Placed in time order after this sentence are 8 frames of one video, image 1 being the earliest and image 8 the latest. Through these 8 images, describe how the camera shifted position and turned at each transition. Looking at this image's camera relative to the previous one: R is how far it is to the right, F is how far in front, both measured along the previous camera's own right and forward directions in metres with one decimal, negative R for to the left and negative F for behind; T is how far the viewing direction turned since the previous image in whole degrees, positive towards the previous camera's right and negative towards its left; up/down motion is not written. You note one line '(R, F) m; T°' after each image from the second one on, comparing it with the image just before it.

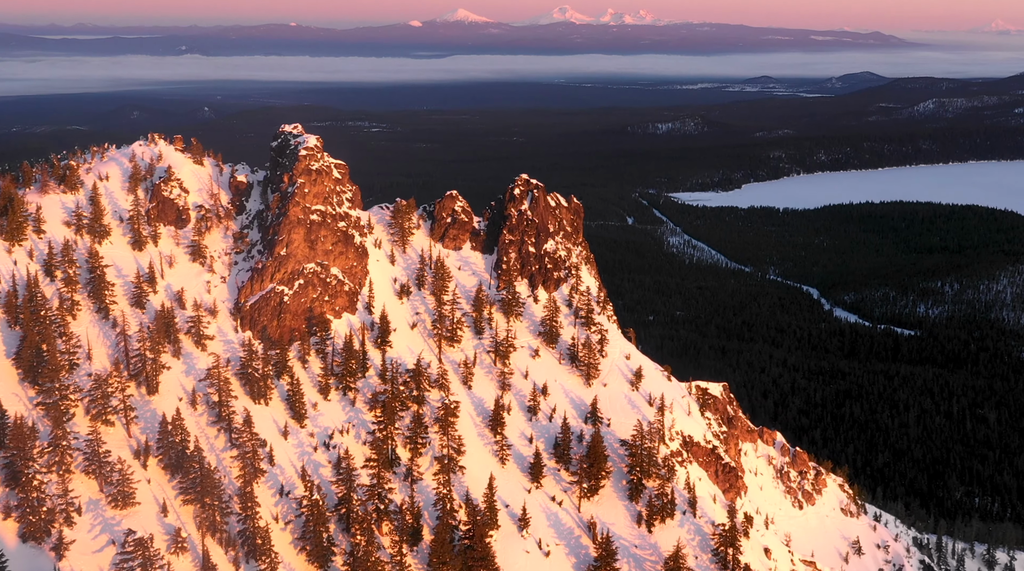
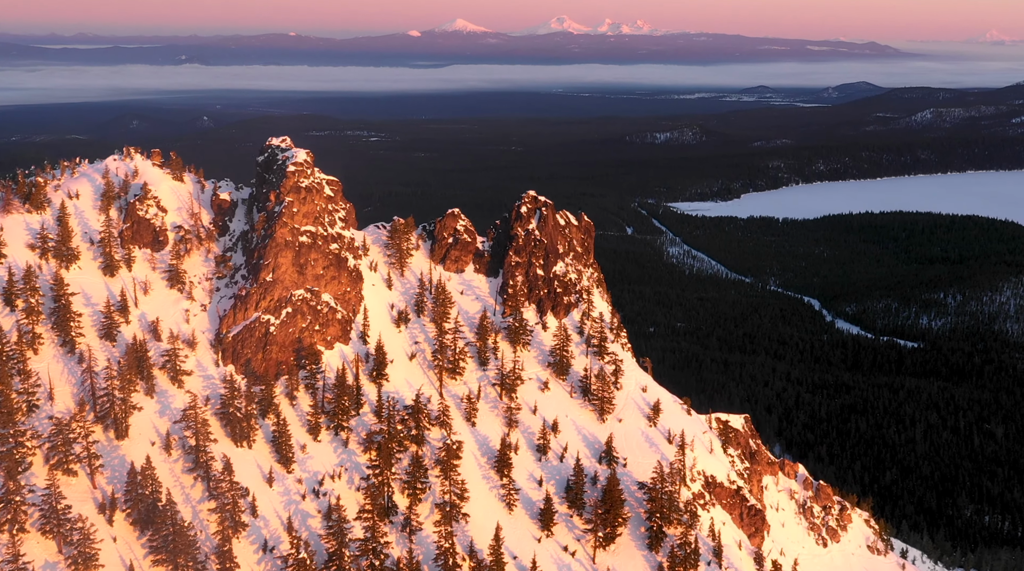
(-0.4, +4.1) m; 0°
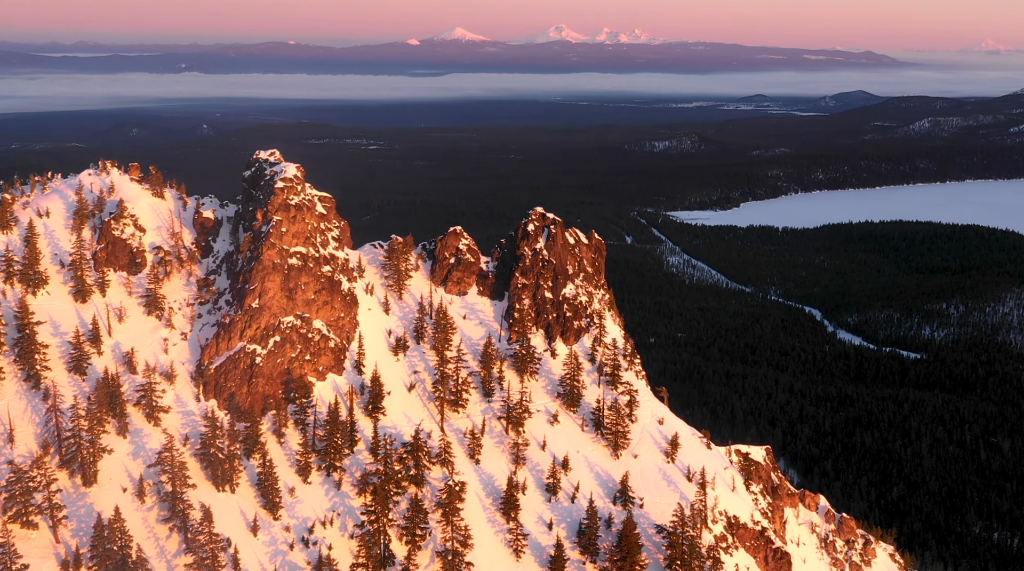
(-0.4, +3.5) m; 0°
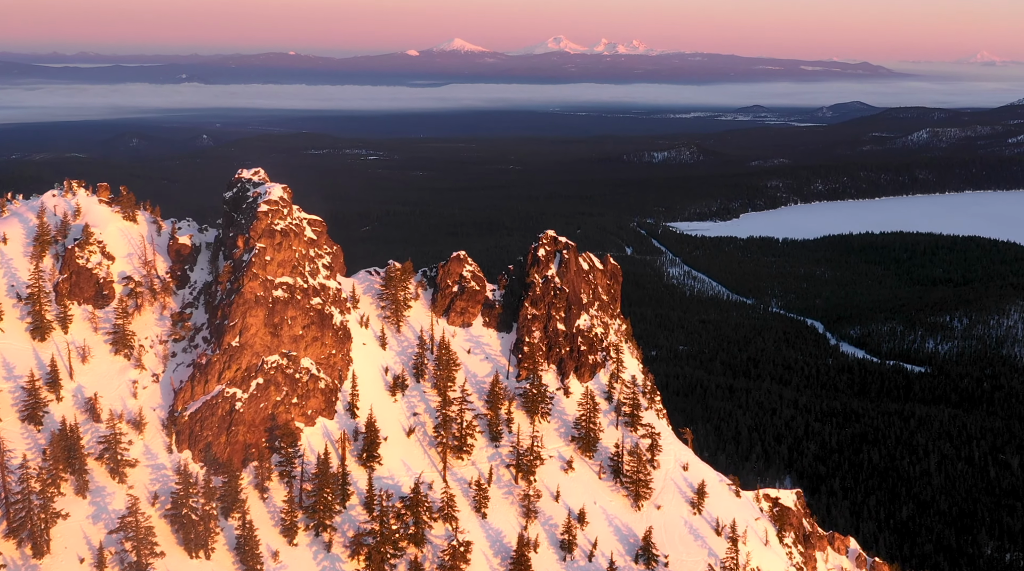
(-0.4, +4.2) m; 0°
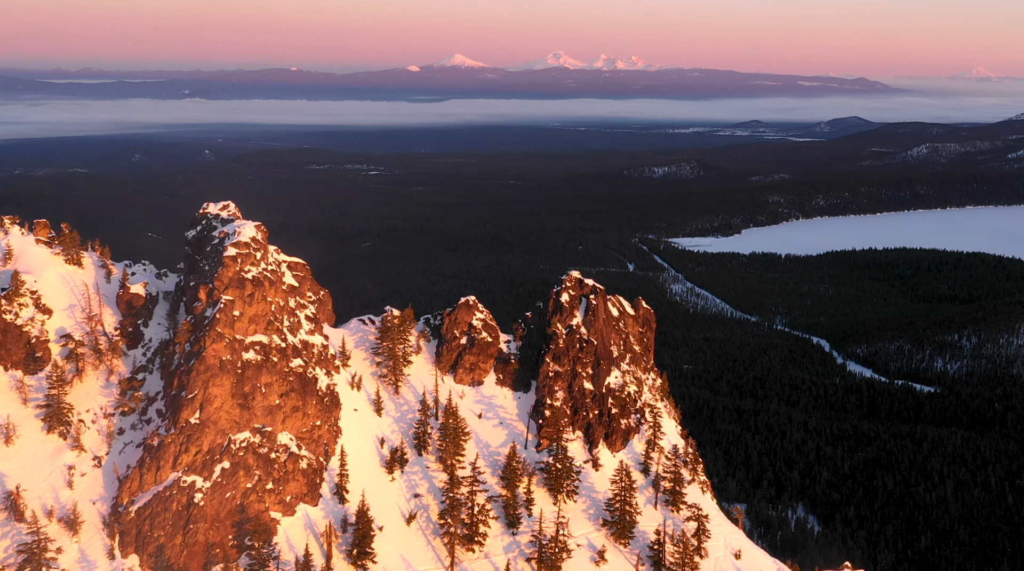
(-0.7, +6.5) m; 0°
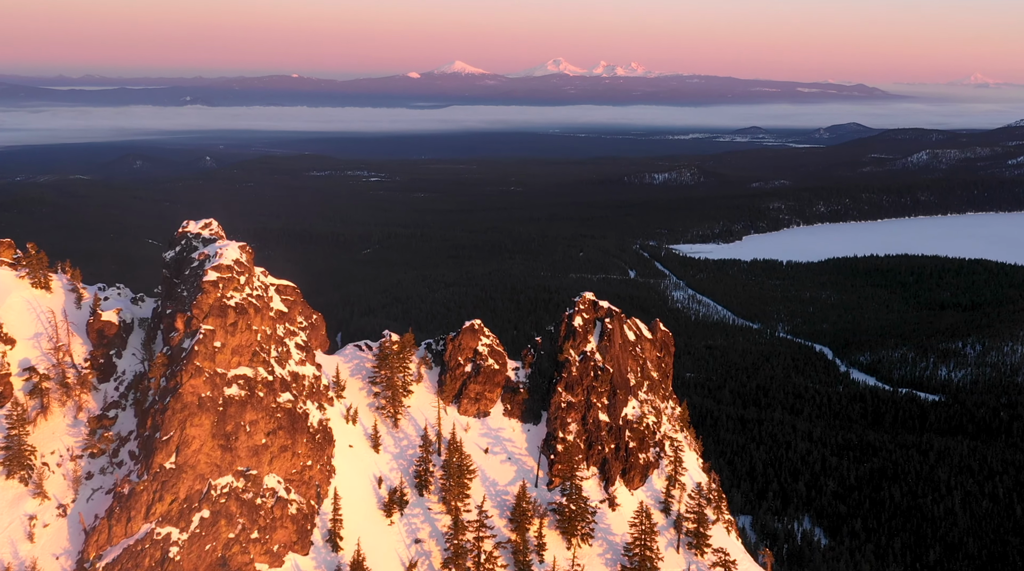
(-0.3, +2.9) m; 0°
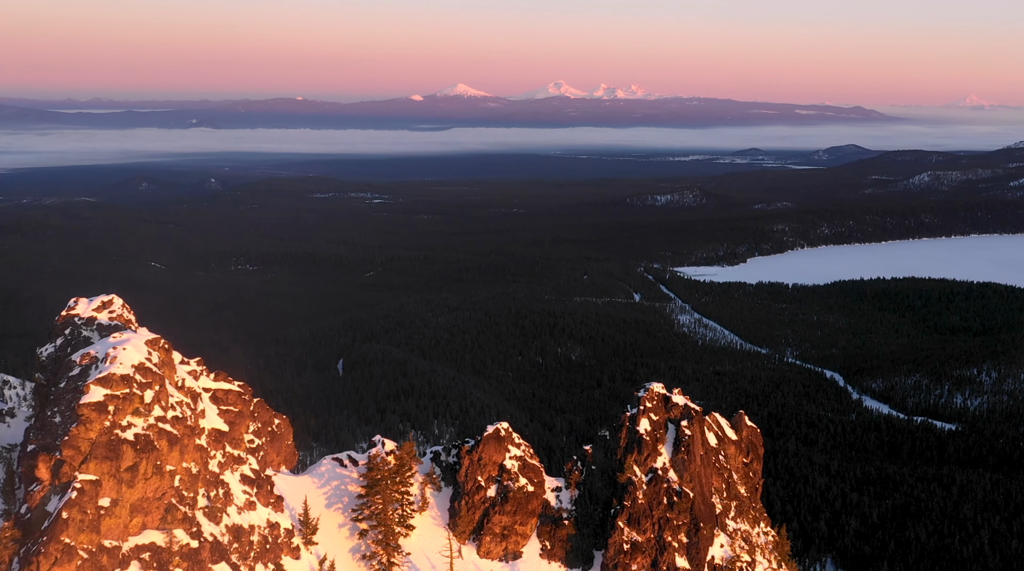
(-0.9, +9.6) m; 0°
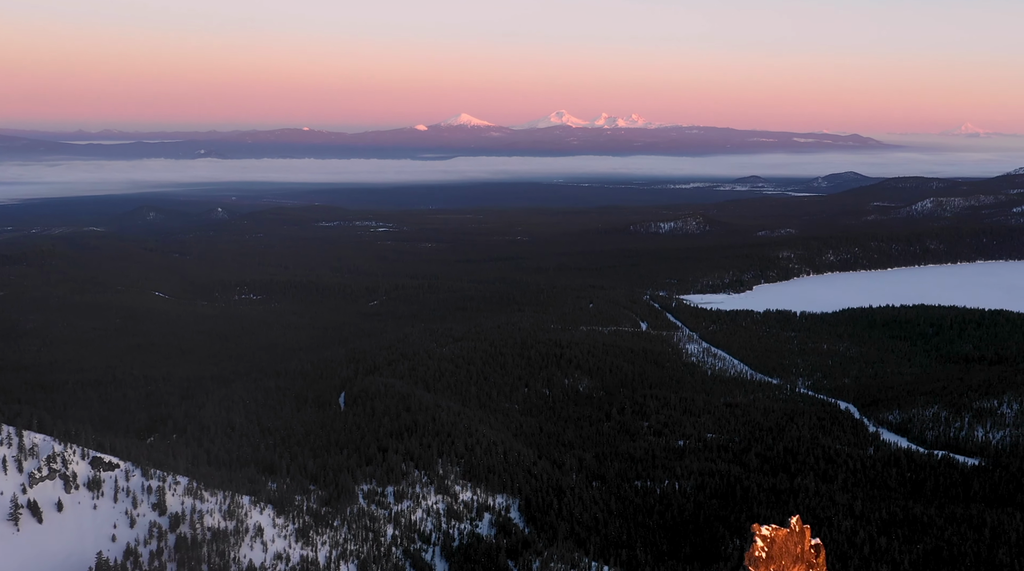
(-0.9, +11.6) m; 0°
